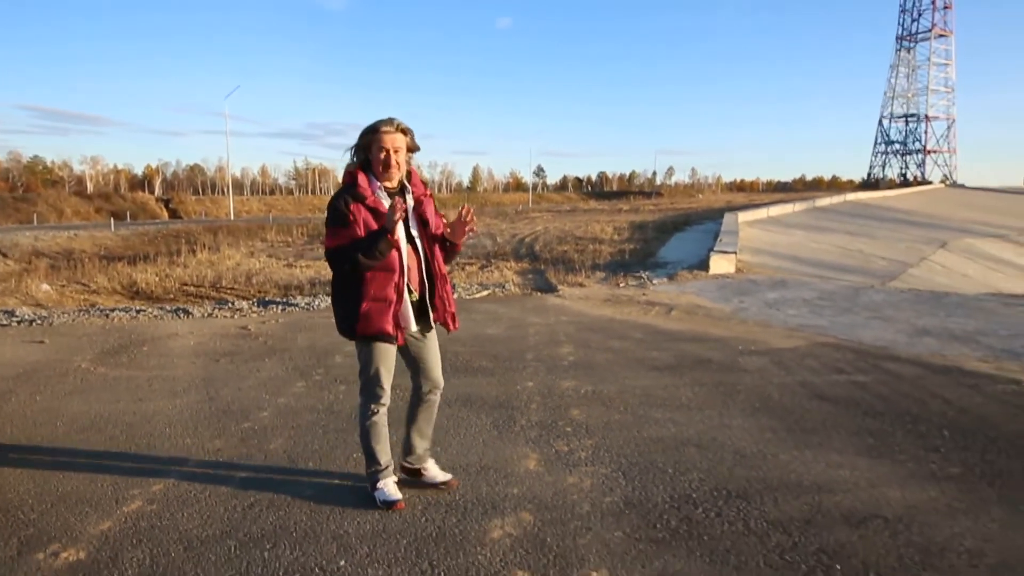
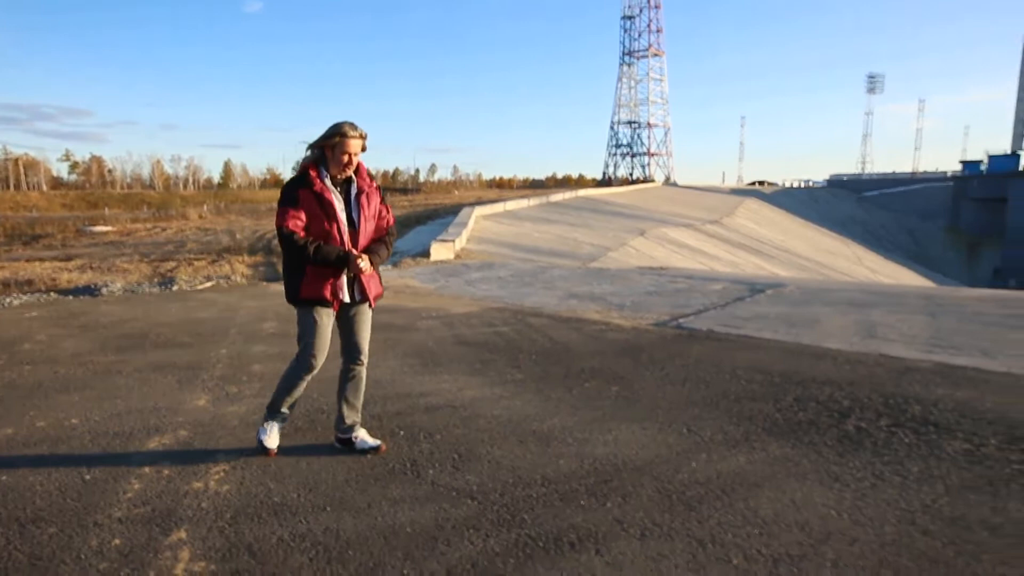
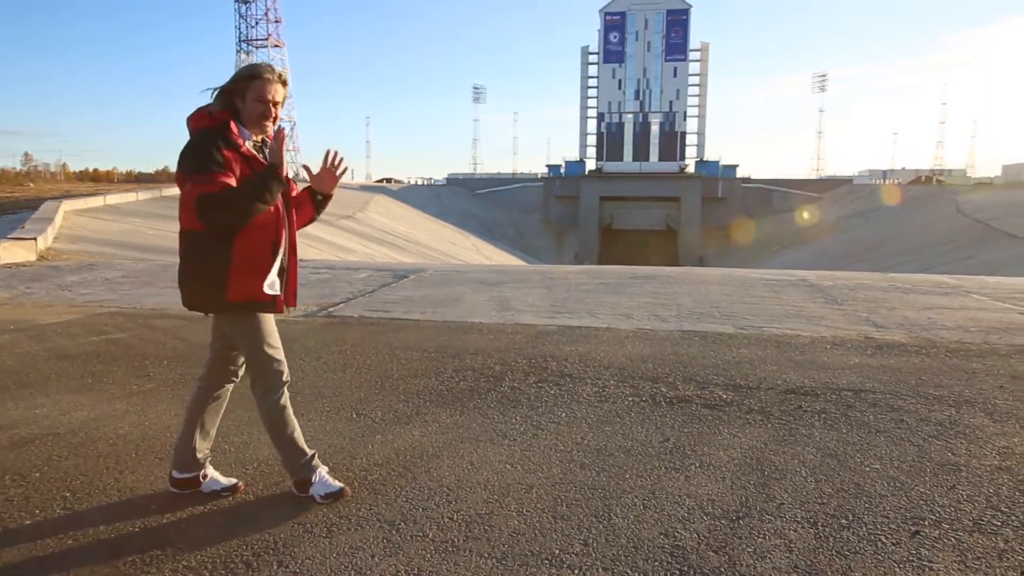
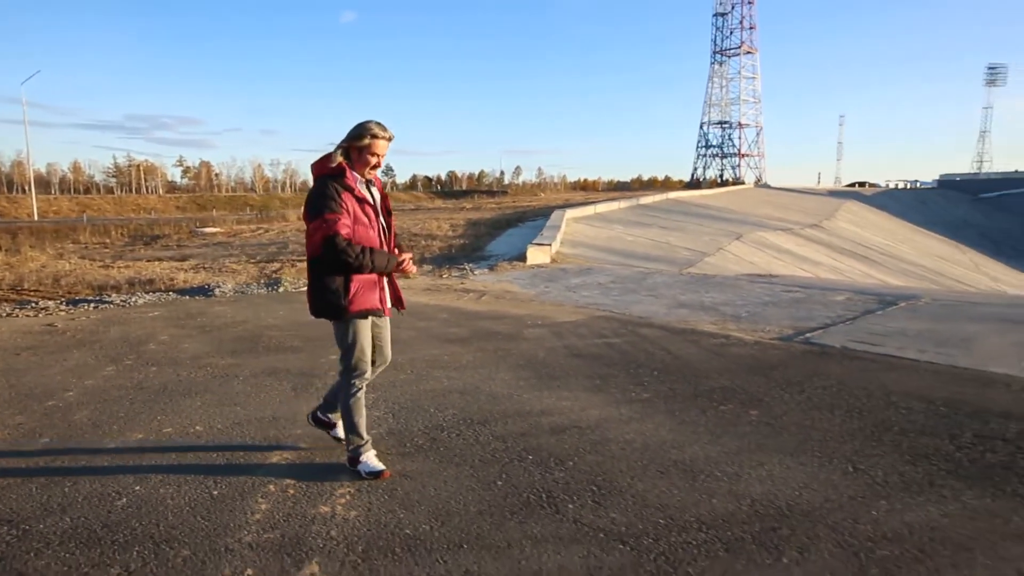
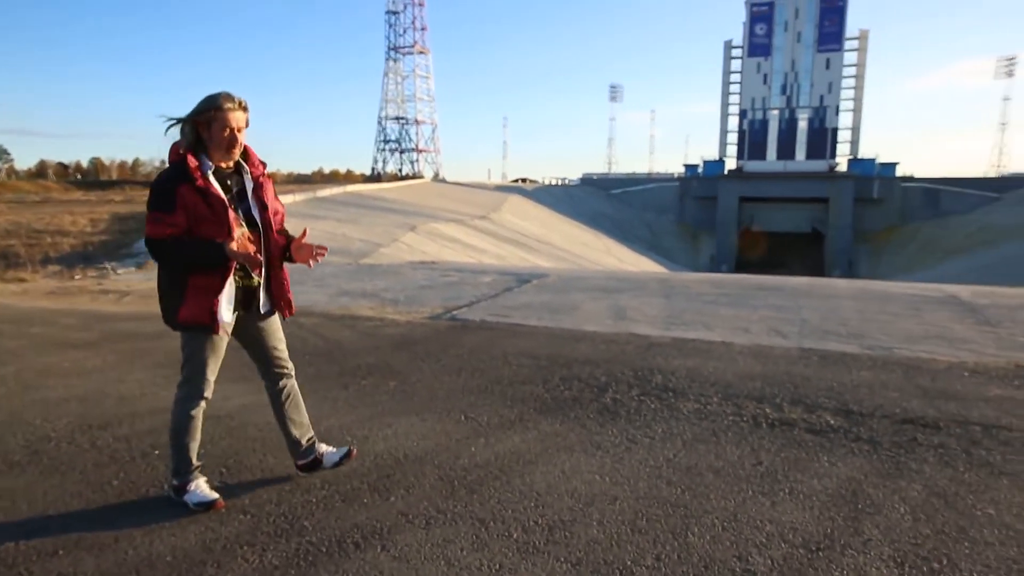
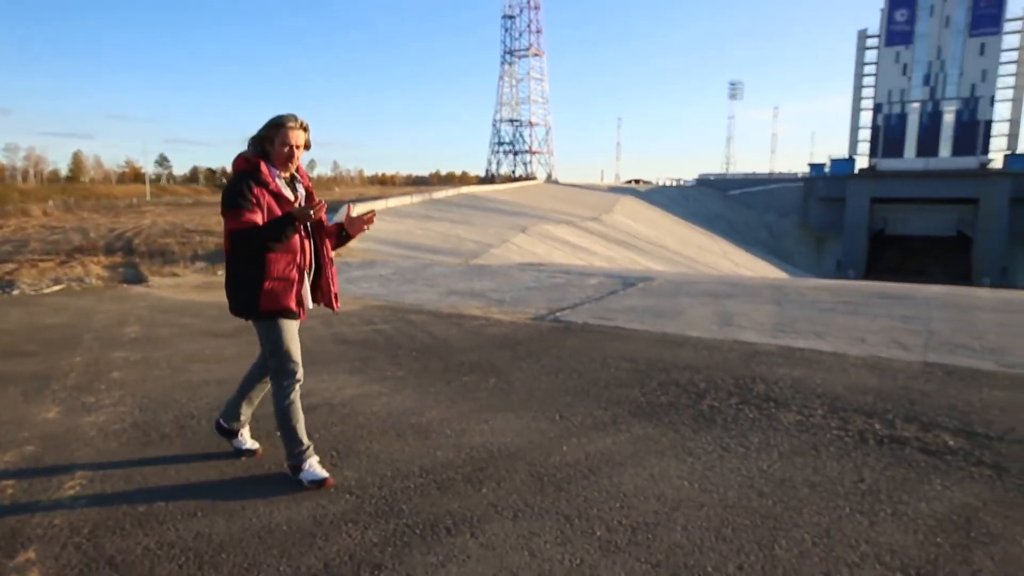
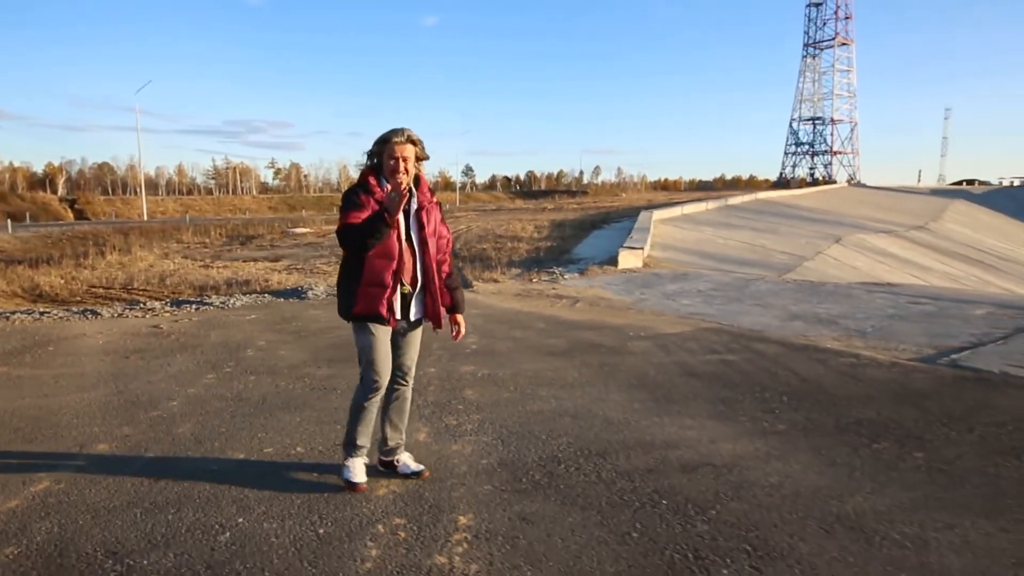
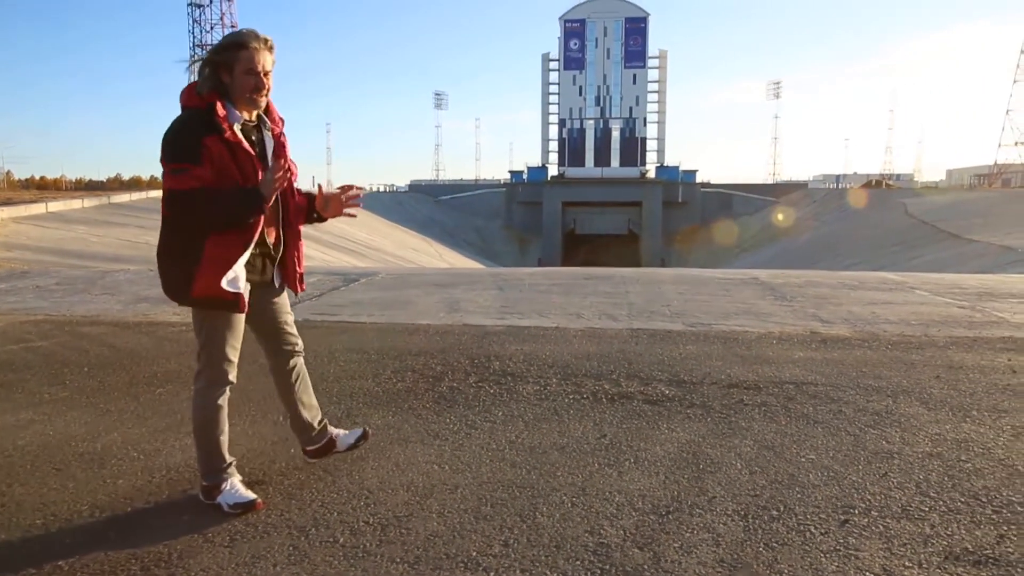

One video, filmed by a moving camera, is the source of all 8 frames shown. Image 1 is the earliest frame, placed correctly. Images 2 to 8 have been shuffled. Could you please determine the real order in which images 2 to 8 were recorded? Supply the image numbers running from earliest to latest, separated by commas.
7, 4, 2, 6, 5, 3, 8
